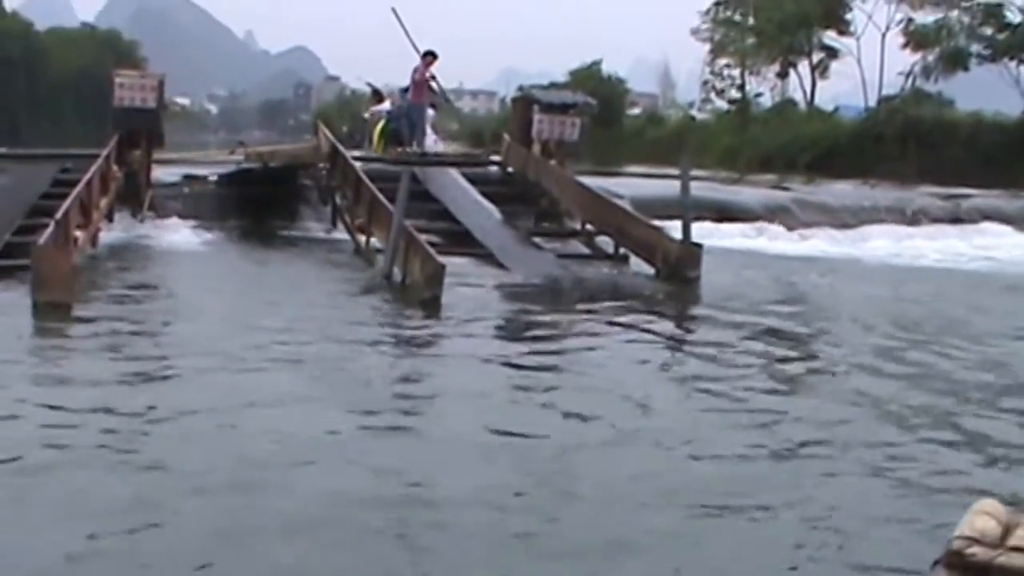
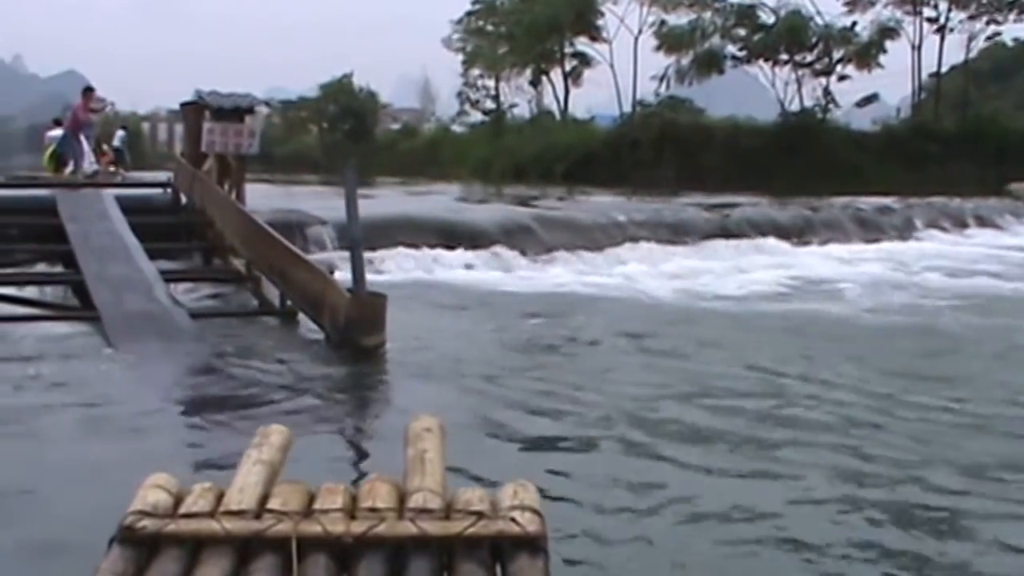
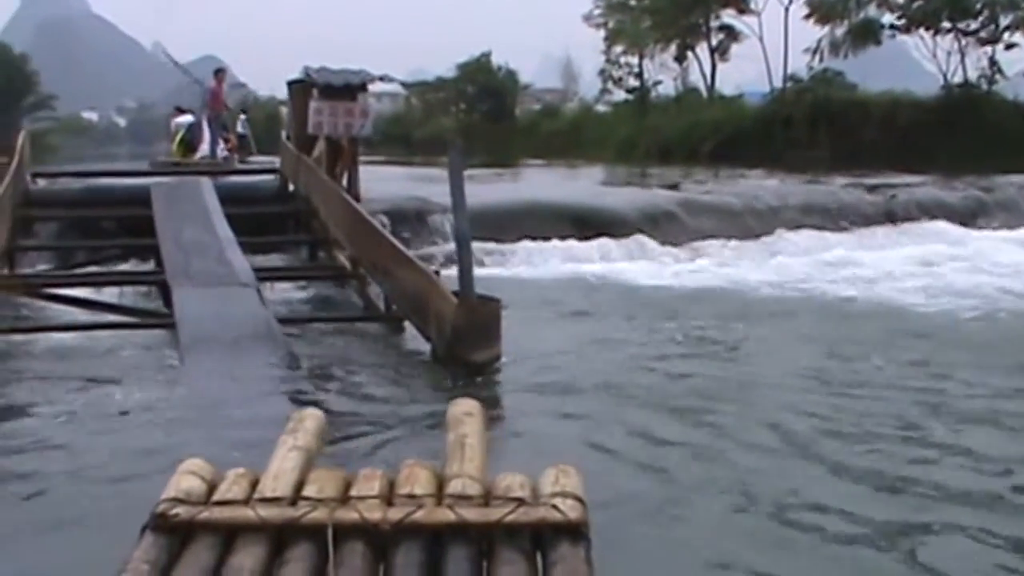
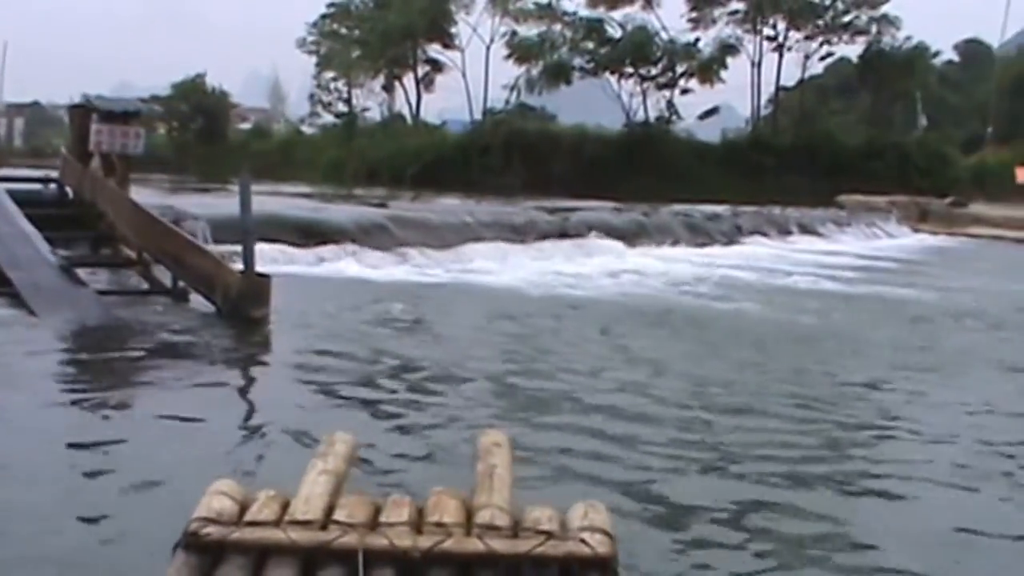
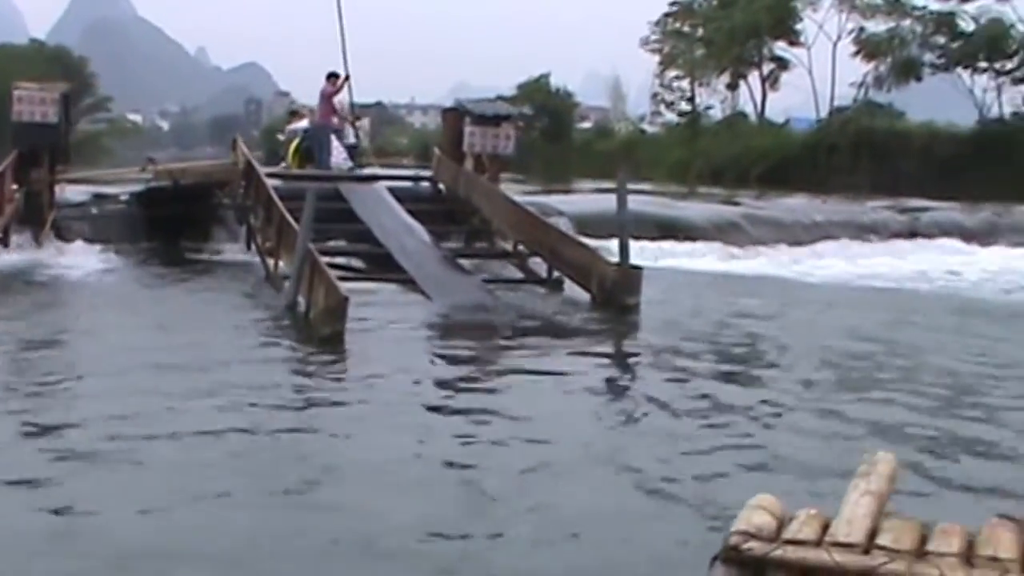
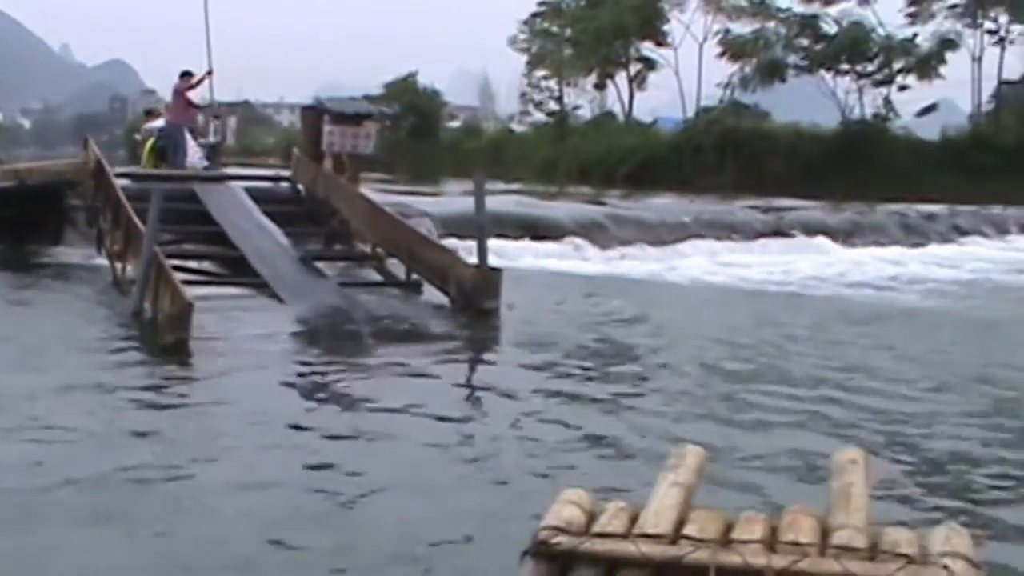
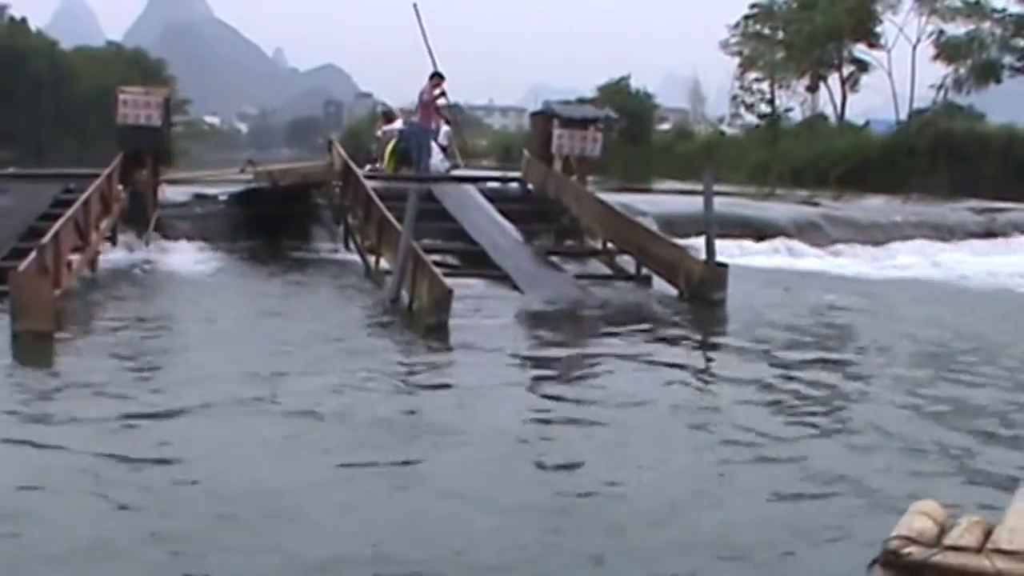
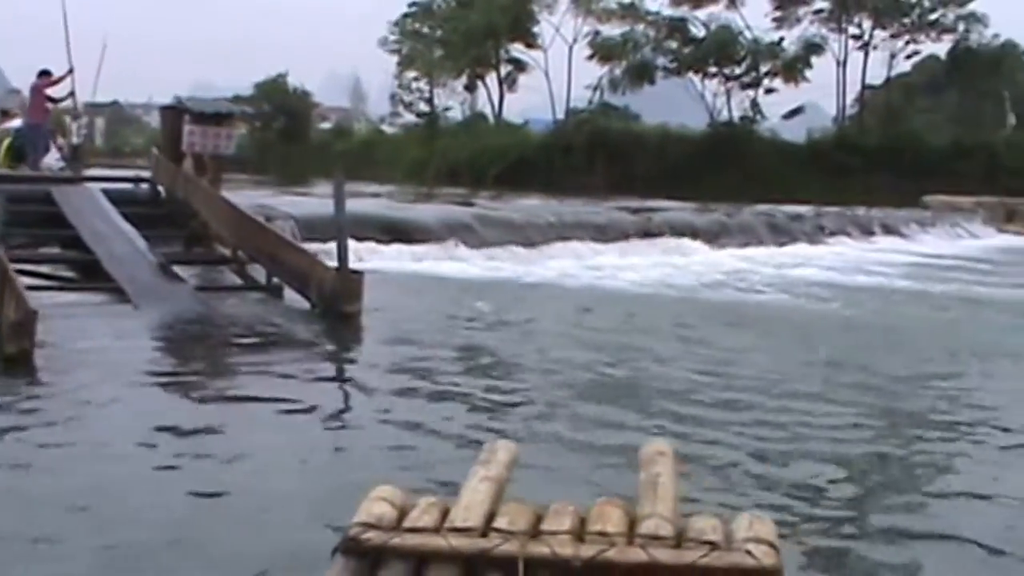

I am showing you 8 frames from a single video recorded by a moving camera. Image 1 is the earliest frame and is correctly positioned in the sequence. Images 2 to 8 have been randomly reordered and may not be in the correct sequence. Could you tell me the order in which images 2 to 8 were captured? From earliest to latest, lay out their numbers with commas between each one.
7, 5, 6, 8, 4, 2, 3
